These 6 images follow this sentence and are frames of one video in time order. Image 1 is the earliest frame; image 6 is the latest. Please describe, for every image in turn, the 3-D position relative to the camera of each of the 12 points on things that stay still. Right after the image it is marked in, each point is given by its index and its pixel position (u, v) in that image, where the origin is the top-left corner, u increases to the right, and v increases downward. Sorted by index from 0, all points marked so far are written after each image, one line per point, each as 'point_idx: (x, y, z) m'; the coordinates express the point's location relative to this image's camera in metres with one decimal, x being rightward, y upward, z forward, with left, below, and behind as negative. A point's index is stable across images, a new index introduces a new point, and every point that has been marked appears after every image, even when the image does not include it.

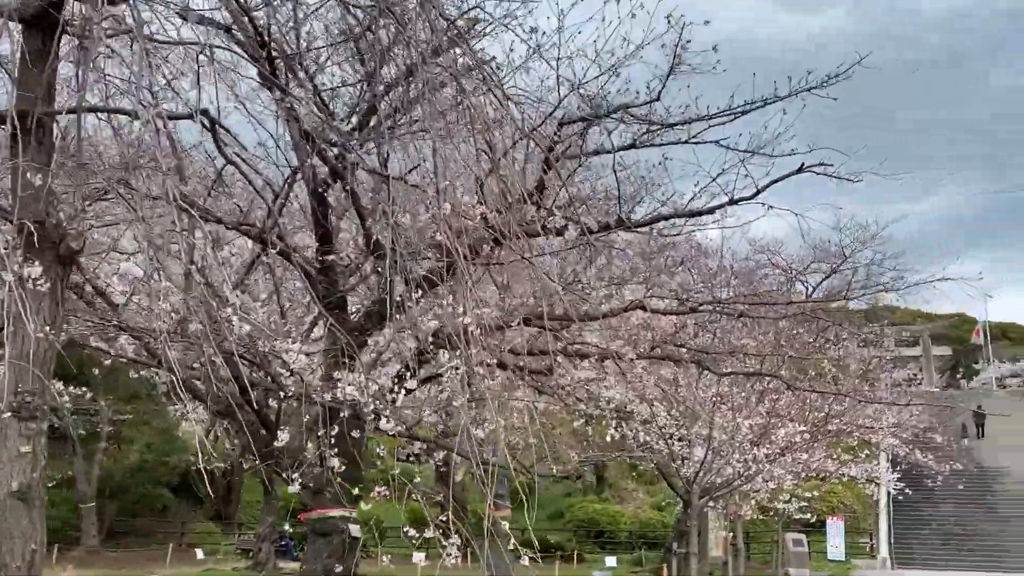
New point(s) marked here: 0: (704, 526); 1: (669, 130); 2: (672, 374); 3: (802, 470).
0: (+2.9, -3.6, +13.1) m
1: (+1.2, +1.2, +6.4) m
2: (+2.2, -1.1, +11.8) m
3: (+5.2, -3.2, +15.4) m
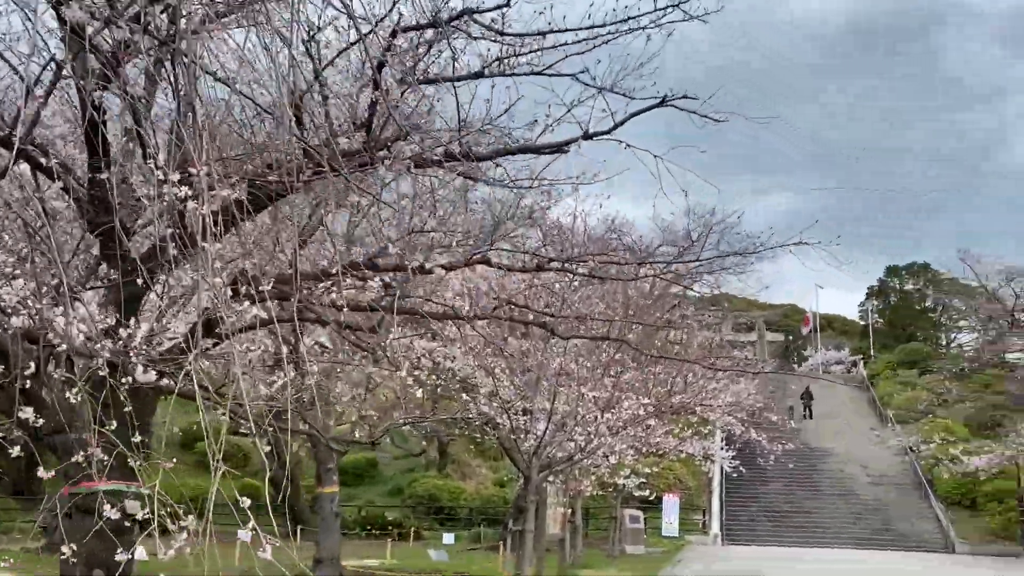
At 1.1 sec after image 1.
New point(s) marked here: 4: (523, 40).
0: (+0.4, -3.1, +12.6) m
1: (0.0, +1.5, +5.6) m
2: (0.0, -0.6, +11.2) m
3: (+2.3, -2.8, +15.3) m
4: (+0.1, +1.5, +5.4) m
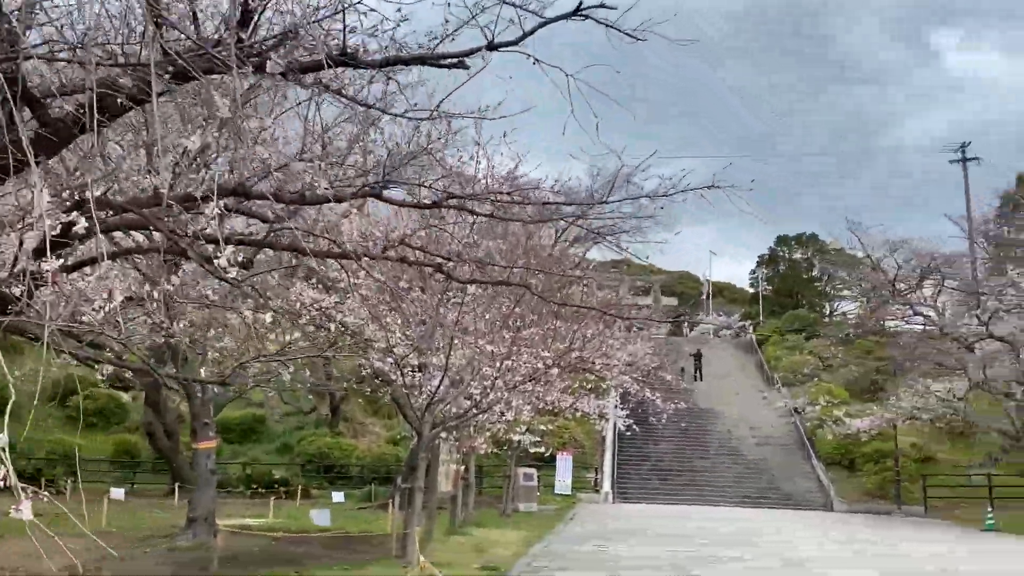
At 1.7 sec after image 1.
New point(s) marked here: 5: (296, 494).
0: (-1.1, -2.4, +12.2) m
1: (-0.5, +1.9, +4.9) m
2: (-1.3, 0.0, +10.6) m
3: (+0.5, -2.0, +15.0) m
4: (-0.5, +1.9, +4.8) m
5: (-5.0, -4.7, +19.8) m
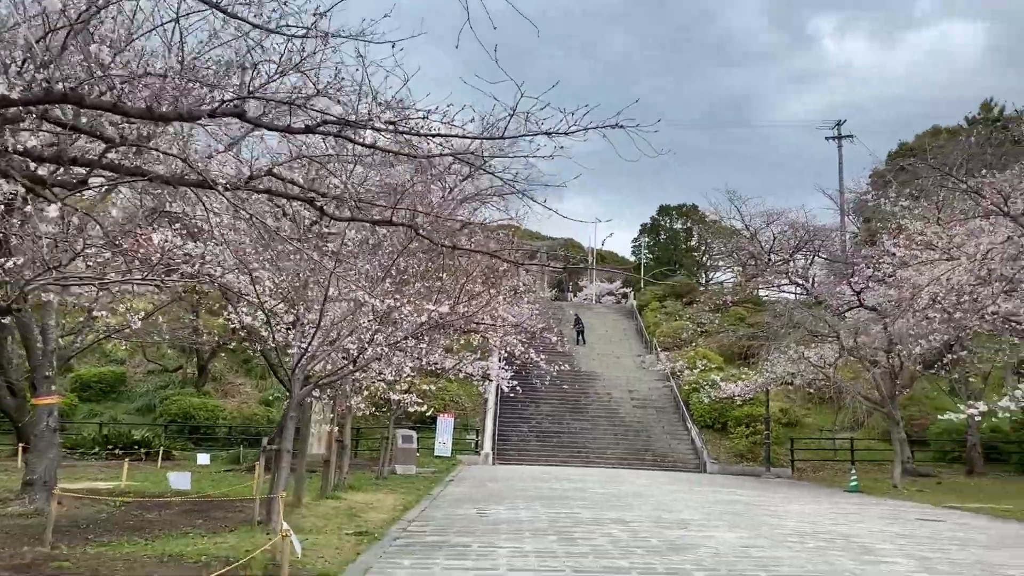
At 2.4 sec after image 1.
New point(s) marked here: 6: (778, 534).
0: (-2.7, -1.7, +11.5) m
1: (-1.0, +2.2, +4.2) m
2: (-2.6, +0.6, +9.8) m
3: (-1.5, -1.2, +14.5) m
4: (-1.0, +2.2, +4.0) m
5: (-7.6, -3.6, +18.6) m
6: (+2.7, -2.5, +8.8) m
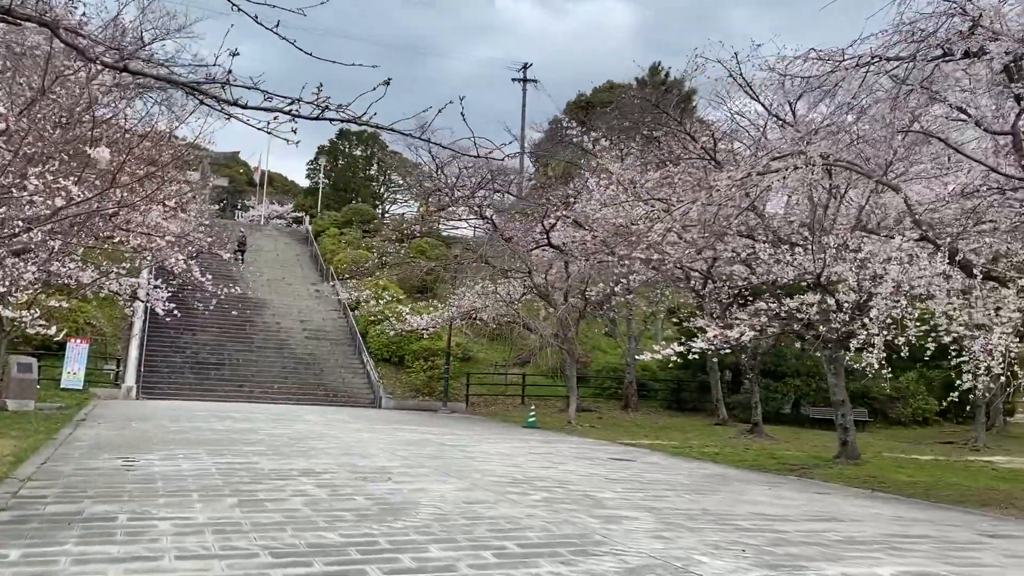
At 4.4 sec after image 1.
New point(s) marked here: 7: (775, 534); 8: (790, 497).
0: (-6.1, -0.5, +8.2) m
1: (-1.5, +2.8, +1.8) m
2: (-5.2, +1.7, +6.5) m
3: (-6.1, +0.2, +11.4) m
4: (-1.4, +2.7, +1.7) m
5: (-13.4, -1.4, +13.0) m
6: (-0.2, -1.8, +7.8) m
7: (+1.8, -1.7, +6.1) m
8: (+2.7, -2.0, +8.2) m
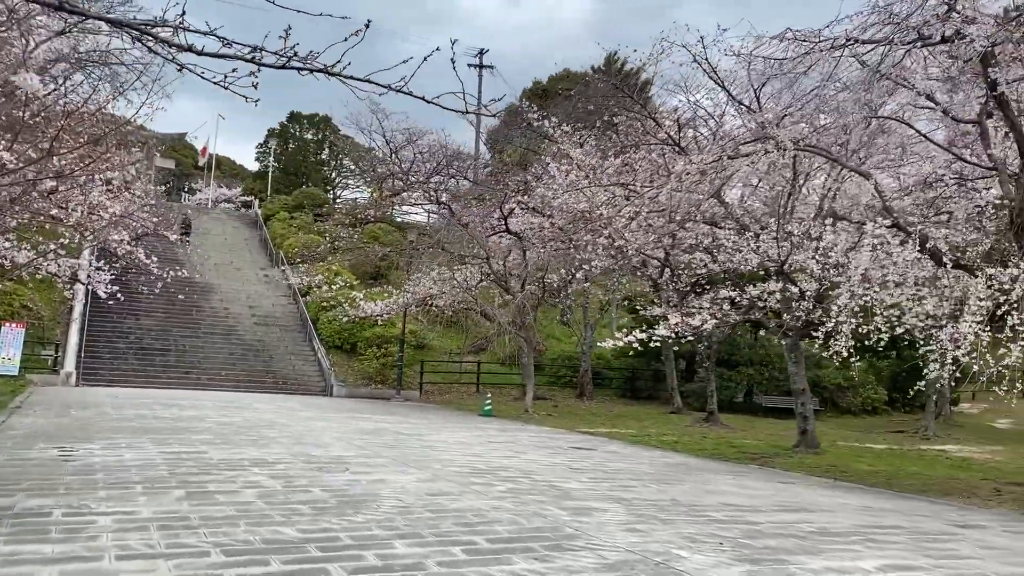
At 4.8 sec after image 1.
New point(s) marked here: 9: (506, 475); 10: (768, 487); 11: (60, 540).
0: (-6.4, -0.3, +7.5) m
1: (-1.5, +2.8, +1.4) m
2: (-5.4, +1.9, +5.9) m
3: (-6.6, +0.5, +10.7) m
4: (-1.3, +2.8, +1.3) m
5: (-14.0, -1.1, +12.0) m
6: (-0.5, -1.6, +7.5) m
7: (+1.6, -1.6, +5.9) m
8: (+2.3, -1.9, +8.1) m
9: (-0.1, -1.7, +7.7) m
10: (+2.5, -1.9, +8.3) m
11: (-2.3, -1.3, +4.4) m
